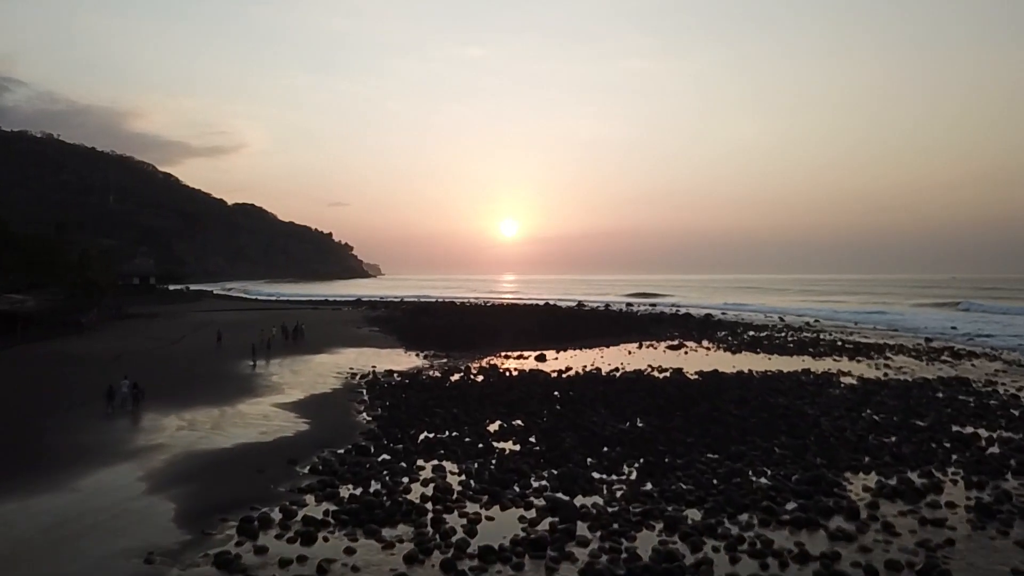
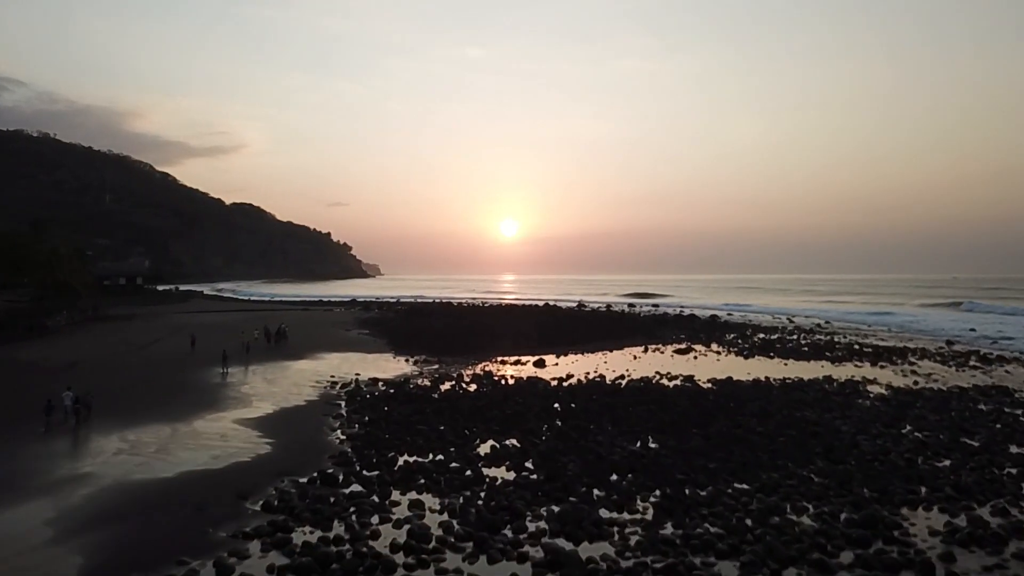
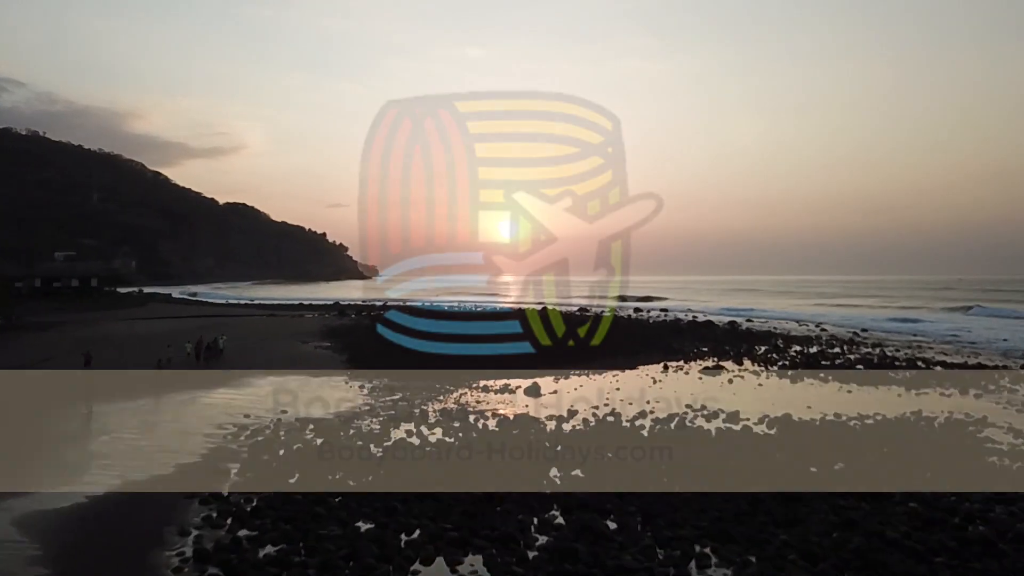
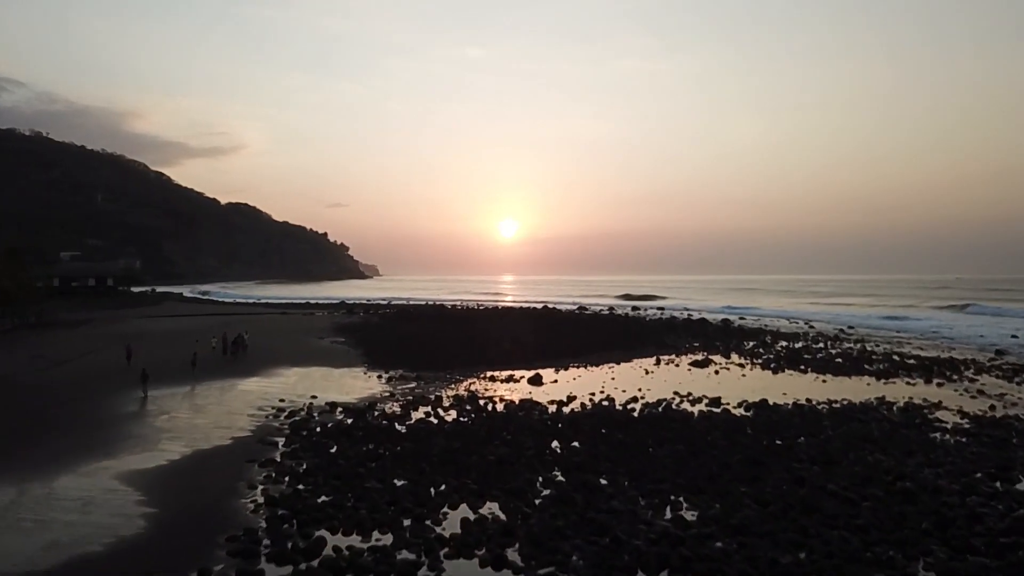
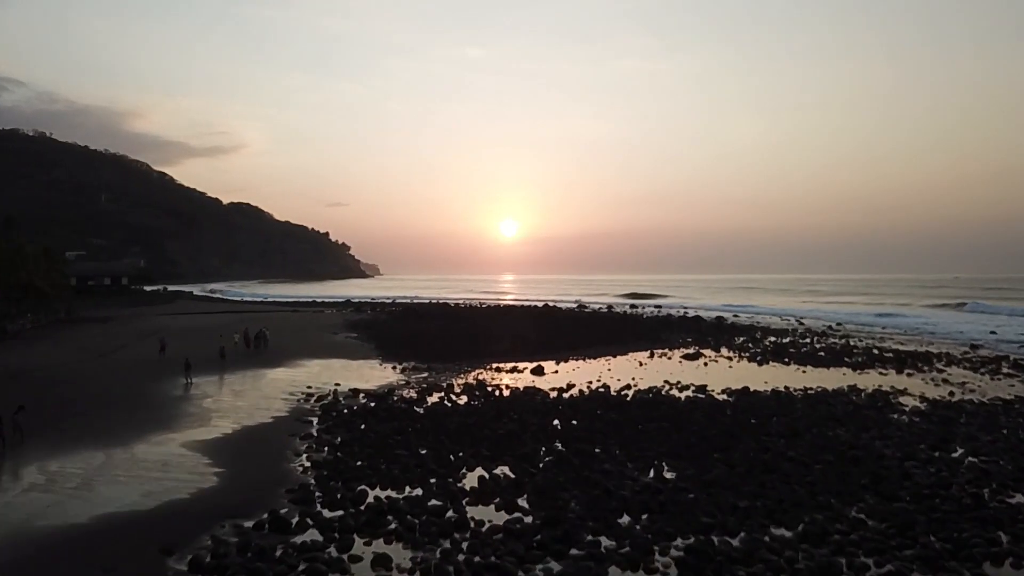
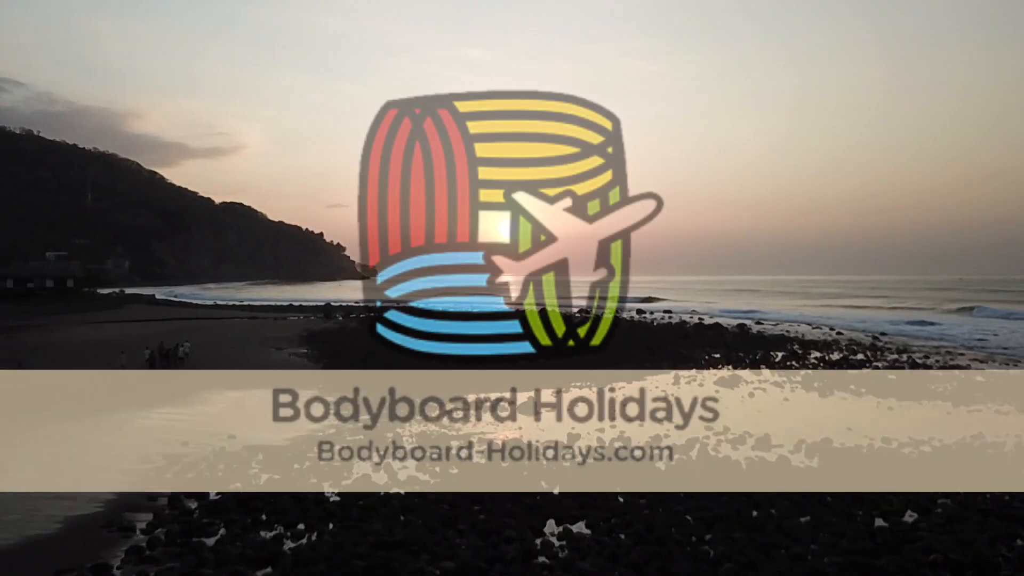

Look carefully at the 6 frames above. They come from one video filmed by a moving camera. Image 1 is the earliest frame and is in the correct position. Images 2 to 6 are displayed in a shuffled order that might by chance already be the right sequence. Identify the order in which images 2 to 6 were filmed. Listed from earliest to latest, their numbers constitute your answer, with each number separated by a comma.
2, 5, 4, 3, 6
